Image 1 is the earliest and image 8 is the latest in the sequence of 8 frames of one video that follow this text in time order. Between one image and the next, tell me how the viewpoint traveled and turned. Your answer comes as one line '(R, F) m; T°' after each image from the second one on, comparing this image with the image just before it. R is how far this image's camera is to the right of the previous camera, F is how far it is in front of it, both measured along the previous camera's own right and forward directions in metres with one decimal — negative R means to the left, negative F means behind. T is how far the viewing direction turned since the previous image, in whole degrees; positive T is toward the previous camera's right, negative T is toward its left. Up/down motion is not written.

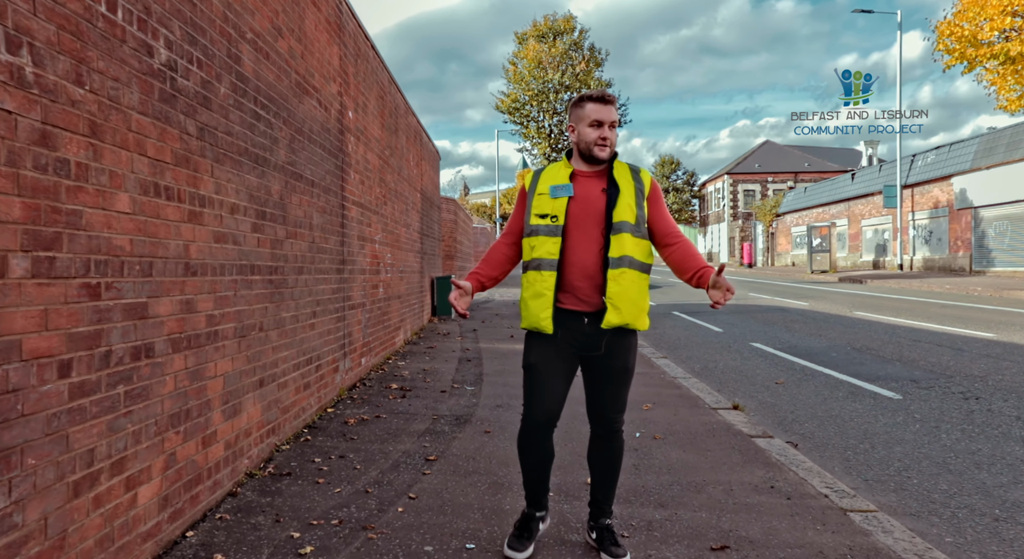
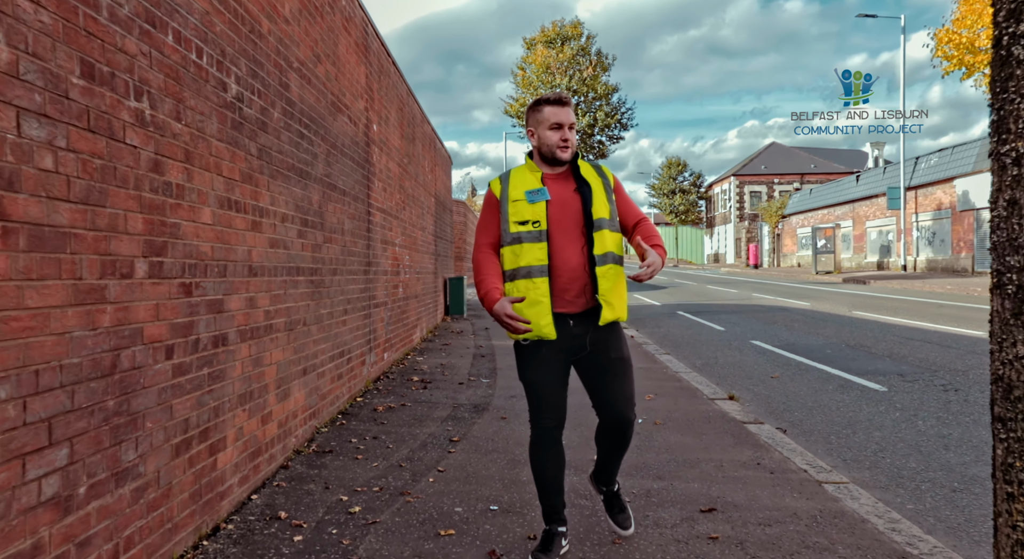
(-0.1, -0.5) m; -1°
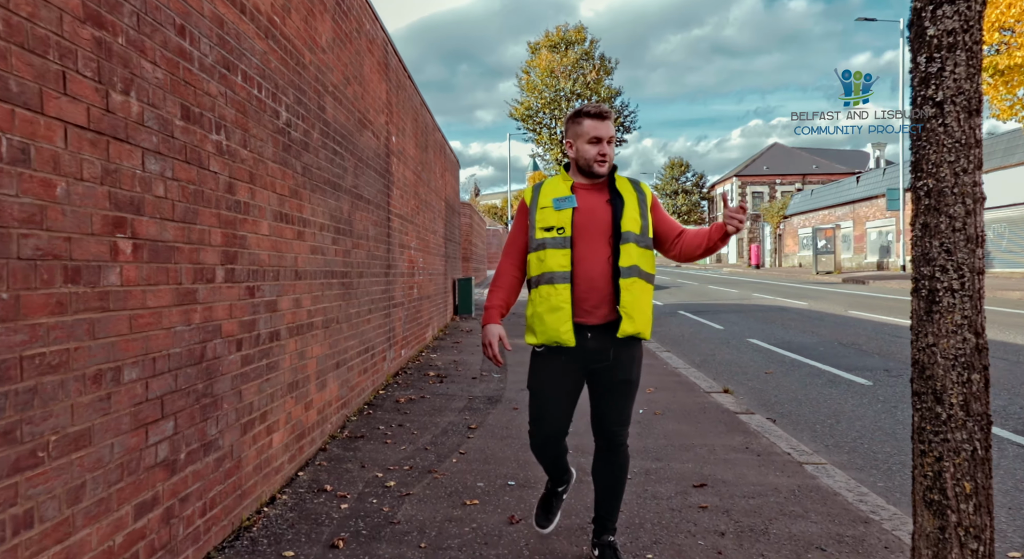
(-0.1, -0.5) m; 0°
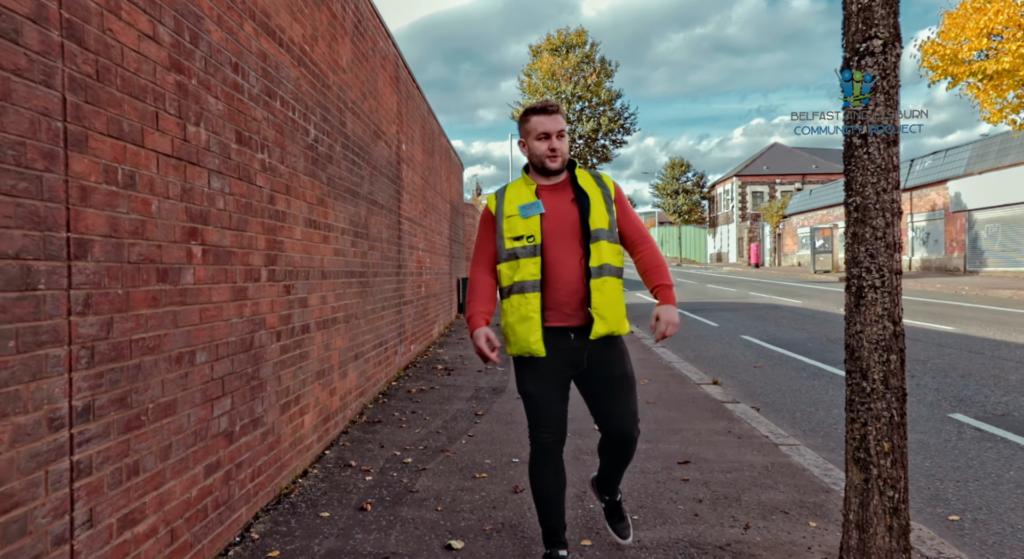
(0.0, -0.5) m; 0°
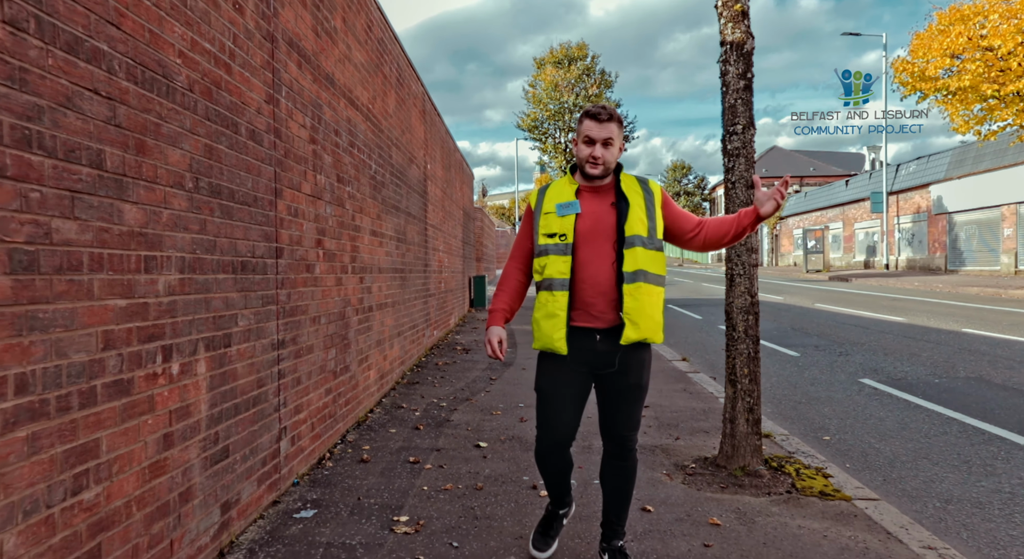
(0.0, -1.7) m; 0°
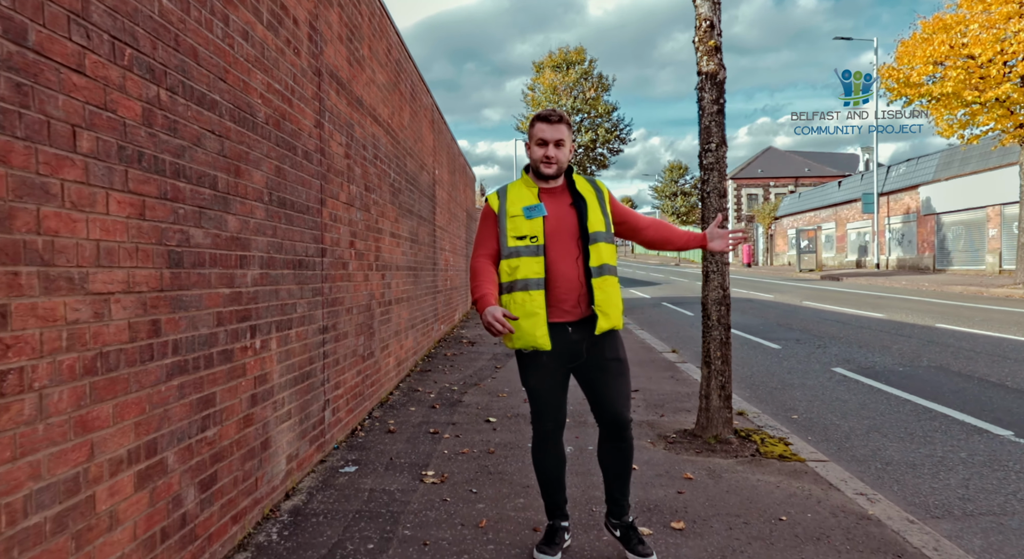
(-0.1, -0.7) m; 0°
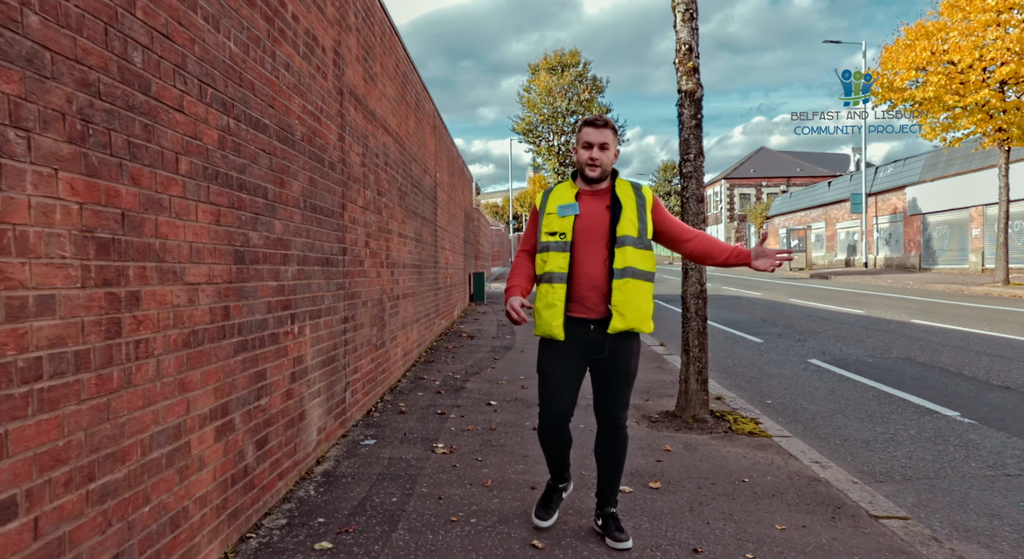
(0.0, -0.6) m; 0°
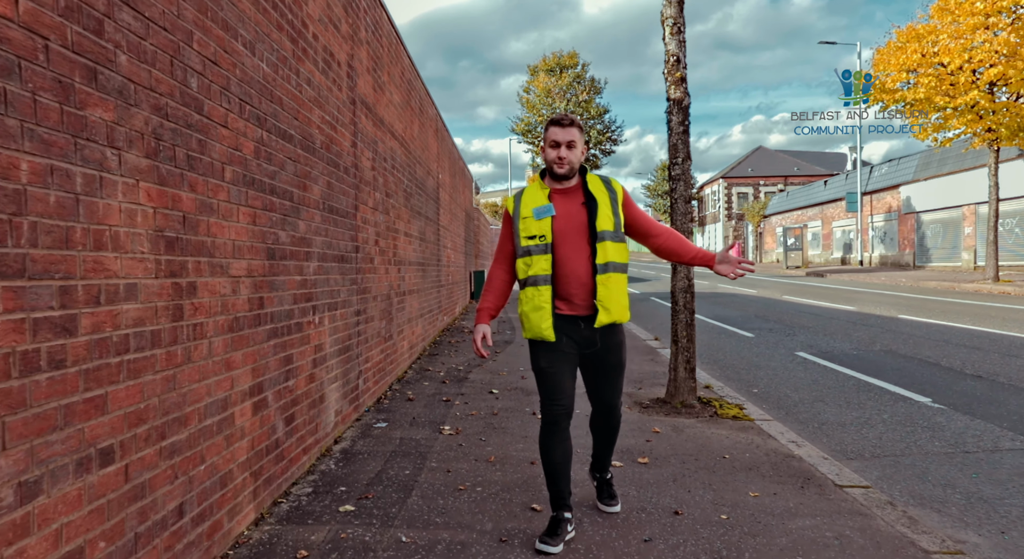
(0.0, -0.4) m; 0°
